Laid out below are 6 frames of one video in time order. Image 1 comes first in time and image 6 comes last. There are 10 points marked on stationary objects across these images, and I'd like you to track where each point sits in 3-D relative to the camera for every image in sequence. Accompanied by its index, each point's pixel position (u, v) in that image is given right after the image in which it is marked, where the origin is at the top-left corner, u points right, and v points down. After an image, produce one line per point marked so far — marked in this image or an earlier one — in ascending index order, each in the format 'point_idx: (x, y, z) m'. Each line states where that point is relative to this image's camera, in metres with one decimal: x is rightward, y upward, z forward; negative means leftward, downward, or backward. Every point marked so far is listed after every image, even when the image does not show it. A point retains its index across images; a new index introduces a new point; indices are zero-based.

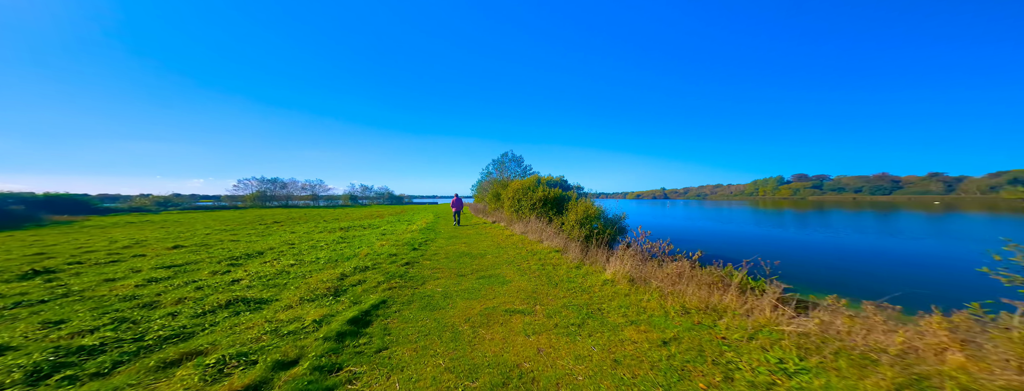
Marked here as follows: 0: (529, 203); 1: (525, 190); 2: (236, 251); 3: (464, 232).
0: (+0.9, -0.5, +14.8) m
1: (+0.6, +0.3, +16.1) m
2: (-14.5, -2.7, +13.2) m
3: (-3.1, -2.3, +15.4) m
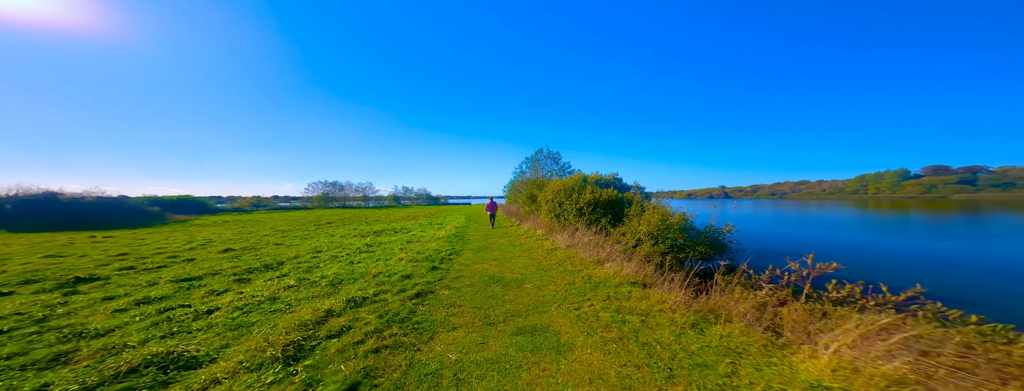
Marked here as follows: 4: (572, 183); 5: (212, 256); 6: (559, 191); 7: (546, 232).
0: (+3.0, -0.6, +12.0) m
1: (+2.9, +0.2, +13.3) m
2: (-12.4, -3.0, +12.7) m
3: (-0.9, -2.4, +13.2) m
4: (+3.0, +0.6, +13.4) m
5: (-16.9, -3.1, +14.2) m
6: (+2.5, +0.1, +14.0) m
7: (+1.9, -2.1, +14.0) m
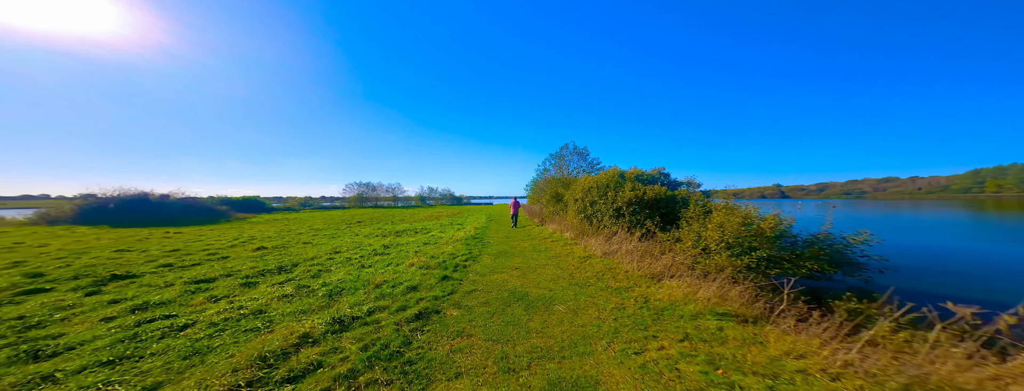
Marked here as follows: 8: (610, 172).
0: (+4.1, -0.5, +10.2) m
1: (+4.1, +0.3, +11.5) m
2: (-11.2, -2.9, +12.5) m
3: (+0.3, -2.3, +11.8) m
4: (+4.2, +0.7, +11.6) m
5: (-15.5, -3.1, +14.4) m
6: (+3.8, +0.2, +12.2) m
7: (+3.2, -2.0, +12.3) m
8: (+4.7, +1.1, +12.4) m
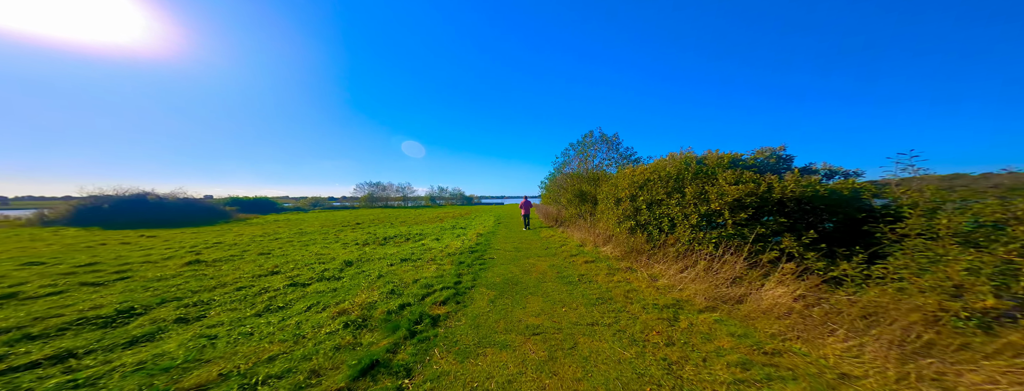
0: (+4.4, -0.3, +5.9) m
1: (+4.5, +0.4, +7.2) m
2: (-10.7, -2.7, +9.0) m
3: (+0.7, -2.2, +7.7) m
4: (+4.6, +0.8, +7.3) m
5: (-14.9, -2.9, +11.2) m
6: (+4.3, +0.4, +8.0) m
7: (+3.6, -1.9, +8.0) m
8: (+5.2, +1.3, +8.1) m
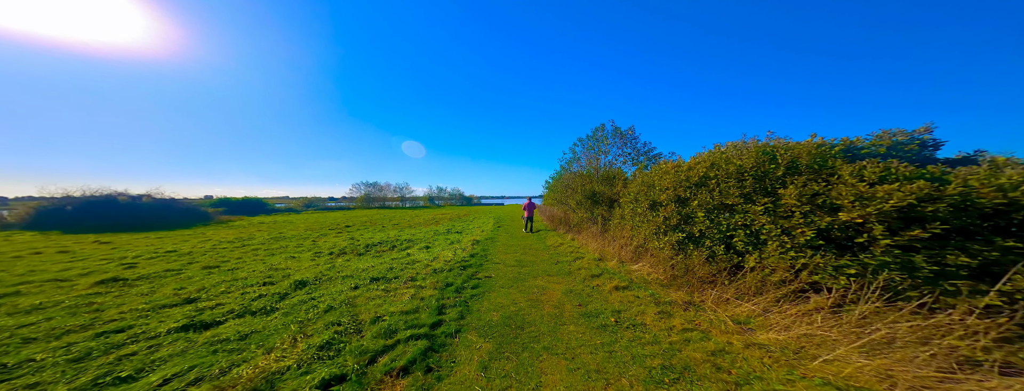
0: (+4.5, -0.3, +3.8) m
1: (+4.5, +0.4, +5.0) m
2: (-10.7, -2.7, +6.8) m
3: (+0.8, -2.2, +5.5) m
4: (+4.7, +0.8, +5.1) m
5: (-14.8, -2.9, +9.0) m
6: (+4.3, +0.3, +5.8) m
7: (+3.7, -1.9, +5.8) m
8: (+5.2, +1.2, +5.9) m
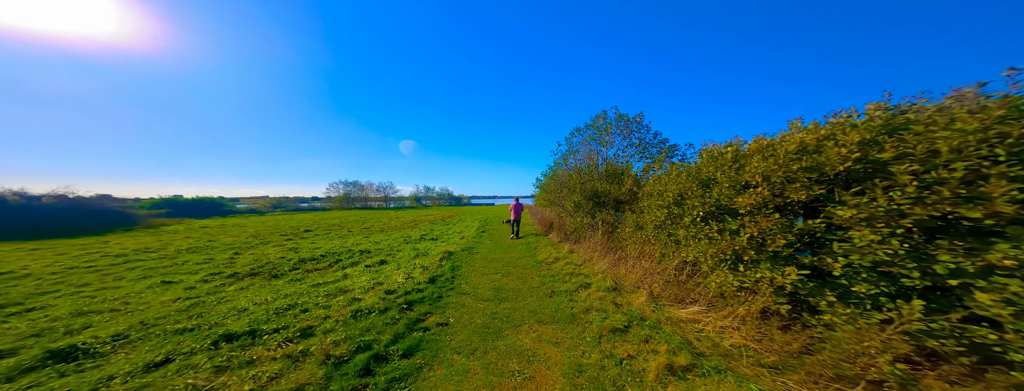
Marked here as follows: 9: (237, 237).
0: (+4.0, -0.2, +0.8) m
1: (+4.0, +0.5, +2.1) m
2: (-11.2, -2.6, +3.3) m
3: (+0.3, -2.1, +2.4) m
4: (+4.2, +0.9, +2.2) m
5: (-15.5, -2.8, +5.3) m
6: (+3.8, +0.4, +2.8) m
7: (+3.1, -1.8, +2.8) m
8: (+4.7, +1.3, +3.0) m
9: (-19.3, -3.1, +18.3) m
